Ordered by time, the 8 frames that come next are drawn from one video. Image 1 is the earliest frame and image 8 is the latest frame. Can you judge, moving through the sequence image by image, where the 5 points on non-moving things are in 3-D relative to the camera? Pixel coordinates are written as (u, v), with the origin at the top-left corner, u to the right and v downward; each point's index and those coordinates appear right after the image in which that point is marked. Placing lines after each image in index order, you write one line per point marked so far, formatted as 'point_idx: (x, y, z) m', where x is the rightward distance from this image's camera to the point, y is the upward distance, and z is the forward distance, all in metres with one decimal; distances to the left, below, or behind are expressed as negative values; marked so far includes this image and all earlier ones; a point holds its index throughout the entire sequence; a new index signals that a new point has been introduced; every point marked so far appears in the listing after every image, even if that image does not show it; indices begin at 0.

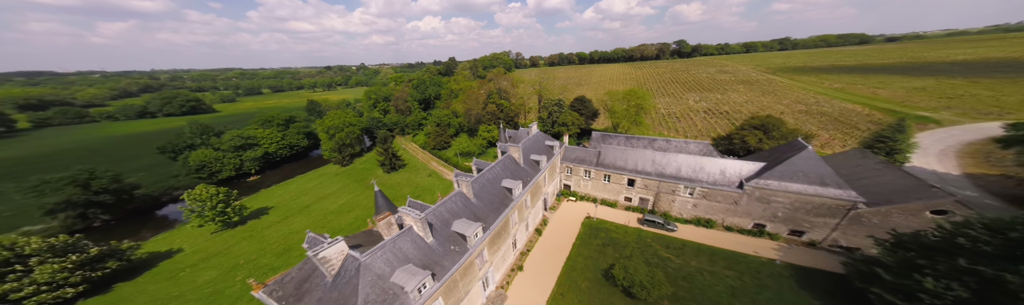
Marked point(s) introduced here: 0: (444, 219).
0: (-3.7, -3.8, +13.6) m
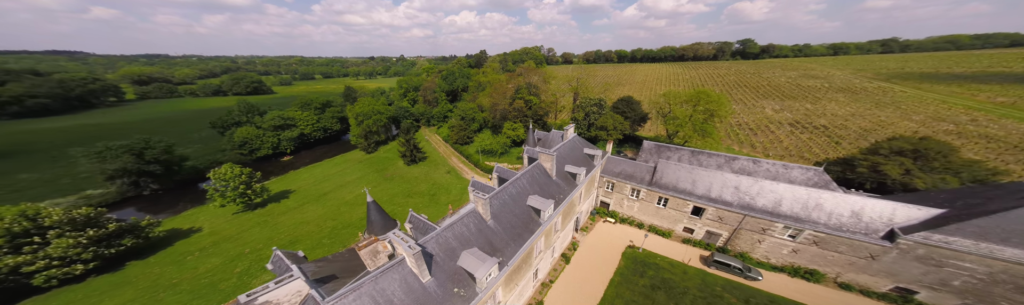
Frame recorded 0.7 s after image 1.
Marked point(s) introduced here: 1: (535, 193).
0: (-2.6, -4.1, +10.2) m
1: (+1.4, -2.4, +14.3) m
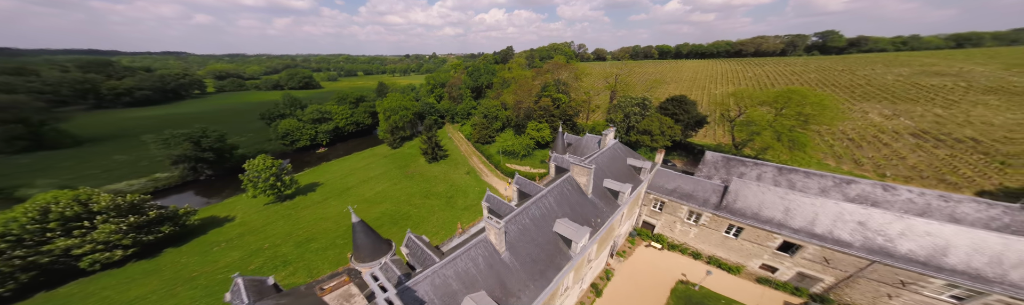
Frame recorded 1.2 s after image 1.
0: (-2.0, -4.5, +7.7) m
1: (+2.5, -3.0, +11.3) m
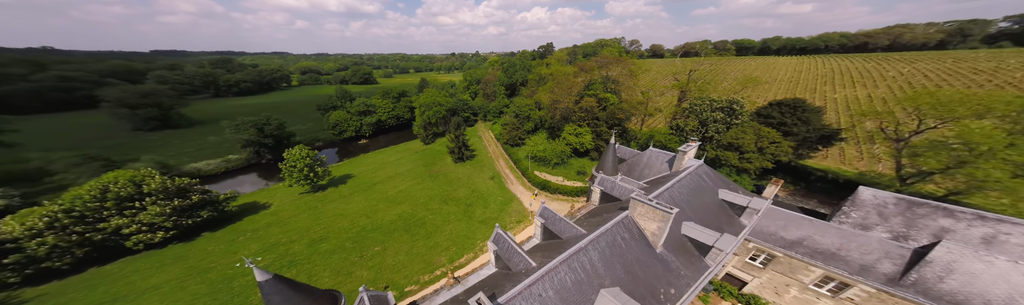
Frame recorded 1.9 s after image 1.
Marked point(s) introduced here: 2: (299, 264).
0: (-2.1, -5.0, +4.0) m
1: (+3.0, -3.8, +6.9) m
2: (-16.5, -8.8, +18.8) m
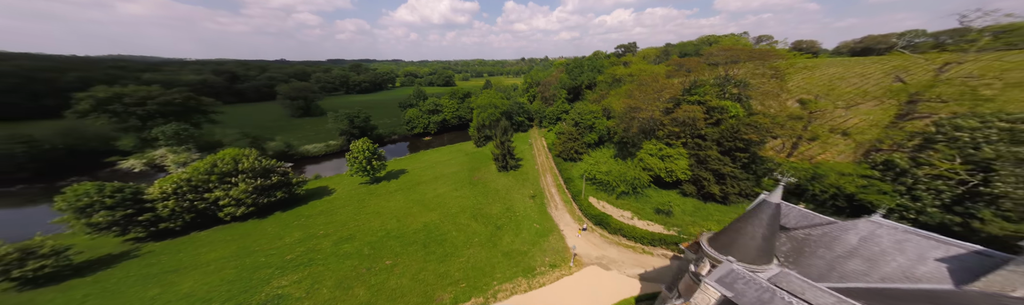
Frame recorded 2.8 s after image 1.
0: (-4.4, -5.3, -0.4) m
1: (+1.4, -4.7, +1.0) m
2: (-14.5, -8.3, +17.7) m
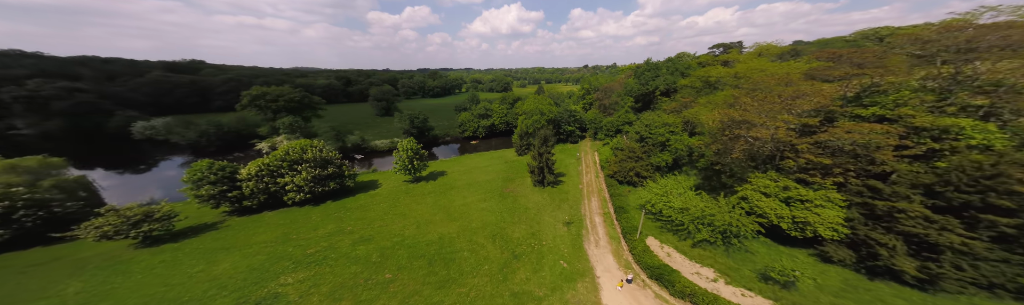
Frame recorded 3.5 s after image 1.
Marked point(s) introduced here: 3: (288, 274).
0: (-7.7, -5.2, -2.7) m
1: (-1.7, -5.1, -2.7) m
2: (-13.5, -8.0, +17.3) m
3: (-15.1, -8.2, +16.3) m
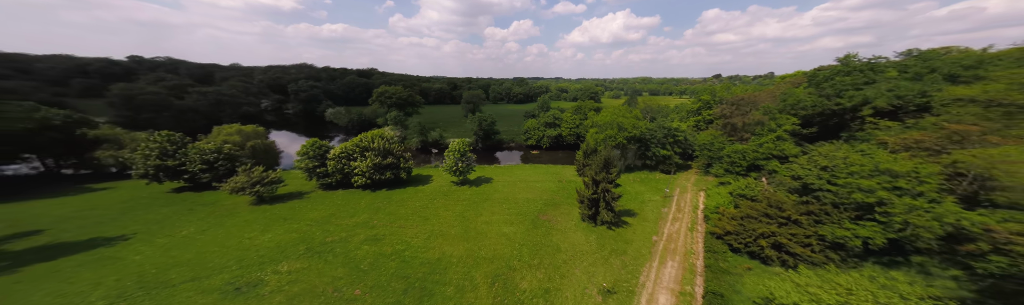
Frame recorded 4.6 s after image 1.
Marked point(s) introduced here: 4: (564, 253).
0: (-14.9, -4.1, -3.6) m
1: (-9.3, -4.8, -5.8) m
2: (-13.5, -7.4, +17.1) m
3: (-15.4, -7.3, +16.7) m
4: (+3.4, -7.1, +17.4) m
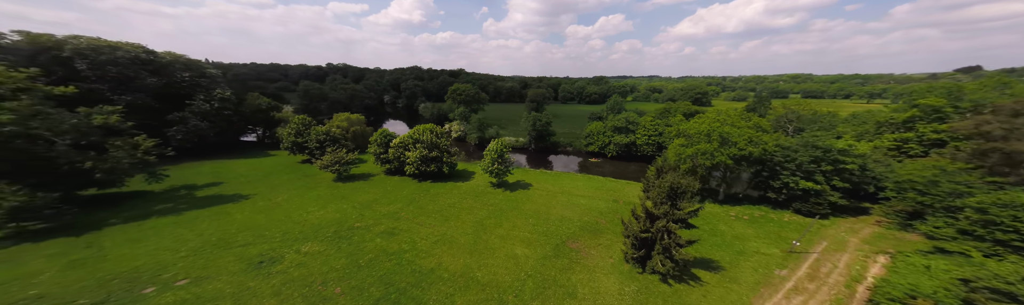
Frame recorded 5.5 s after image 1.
0: (-21.4, -2.7, -0.9) m
1: (-17.1, -3.8, -4.9) m
2: (-13.2, -6.5, +18.0) m
3: (-15.1, -6.2, +18.4) m
4: (+2.7, -7.9, +12.4) m
